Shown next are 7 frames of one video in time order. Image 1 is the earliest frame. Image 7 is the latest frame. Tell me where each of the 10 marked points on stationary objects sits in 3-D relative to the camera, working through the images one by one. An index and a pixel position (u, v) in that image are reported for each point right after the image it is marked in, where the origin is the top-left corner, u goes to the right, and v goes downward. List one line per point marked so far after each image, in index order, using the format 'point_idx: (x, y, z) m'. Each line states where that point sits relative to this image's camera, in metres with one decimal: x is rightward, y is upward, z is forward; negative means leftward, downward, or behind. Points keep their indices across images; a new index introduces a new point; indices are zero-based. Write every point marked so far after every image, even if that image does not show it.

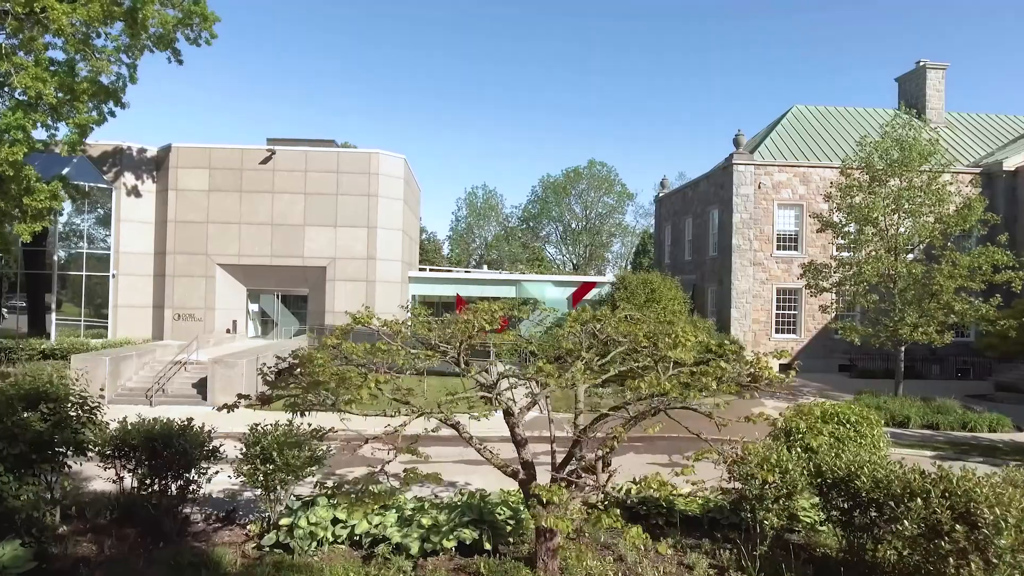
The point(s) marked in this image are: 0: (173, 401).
0: (-9.7, -3.2, +16.1) m
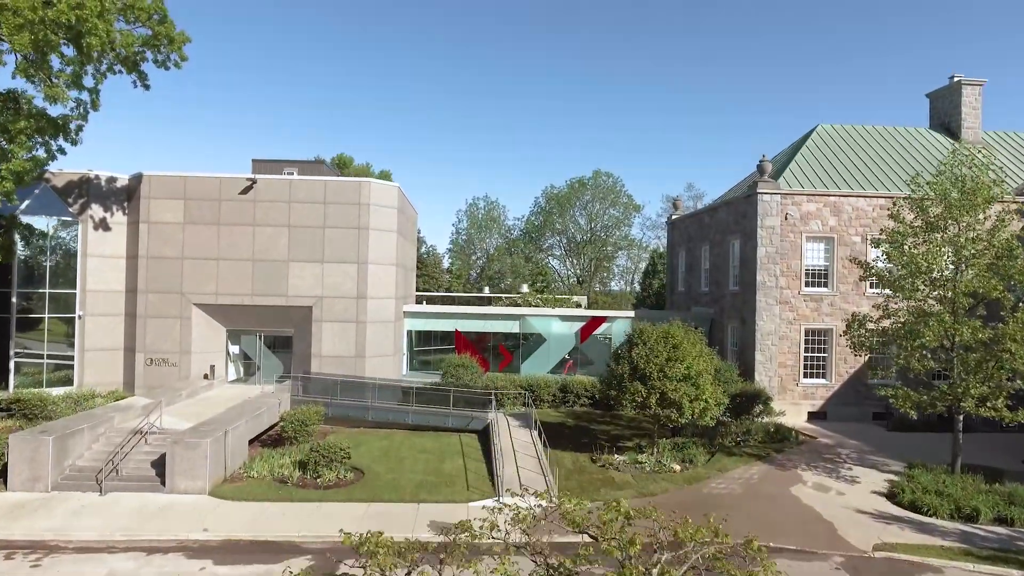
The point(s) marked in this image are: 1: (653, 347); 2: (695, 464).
0: (-9.6, -4.9, +14.0) m
1: (+4.2, -1.8, +16.9) m
2: (+5.5, -5.3, +17.0) m
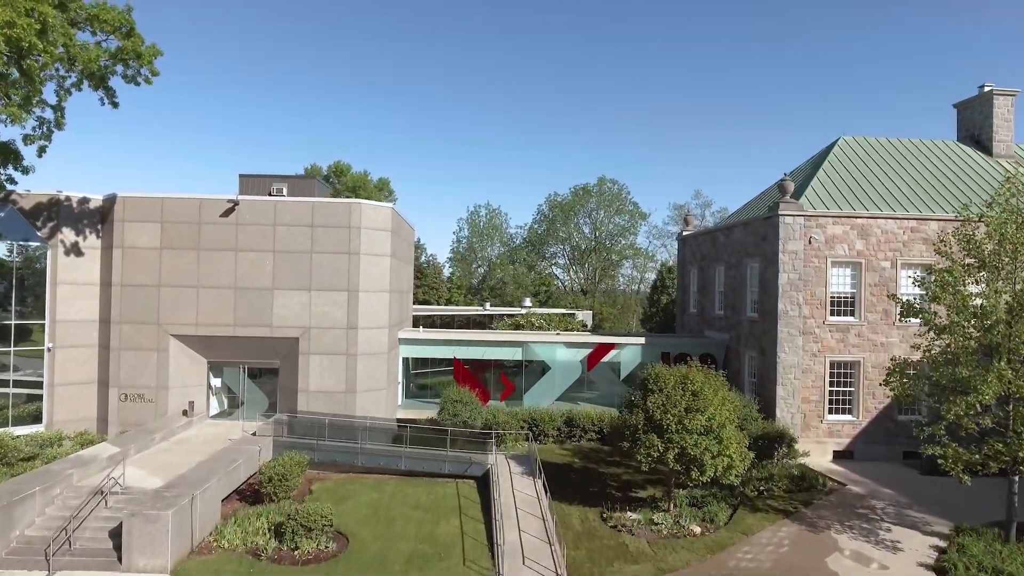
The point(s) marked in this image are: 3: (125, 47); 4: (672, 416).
0: (-9.5, -6.0, +12.4) m
1: (+4.3, -2.9, +15.2) m
2: (+5.6, -6.4, +15.4) m
3: (-11.3, +7.1, +16.5) m
4: (+4.2, -3.4, +14.9) m
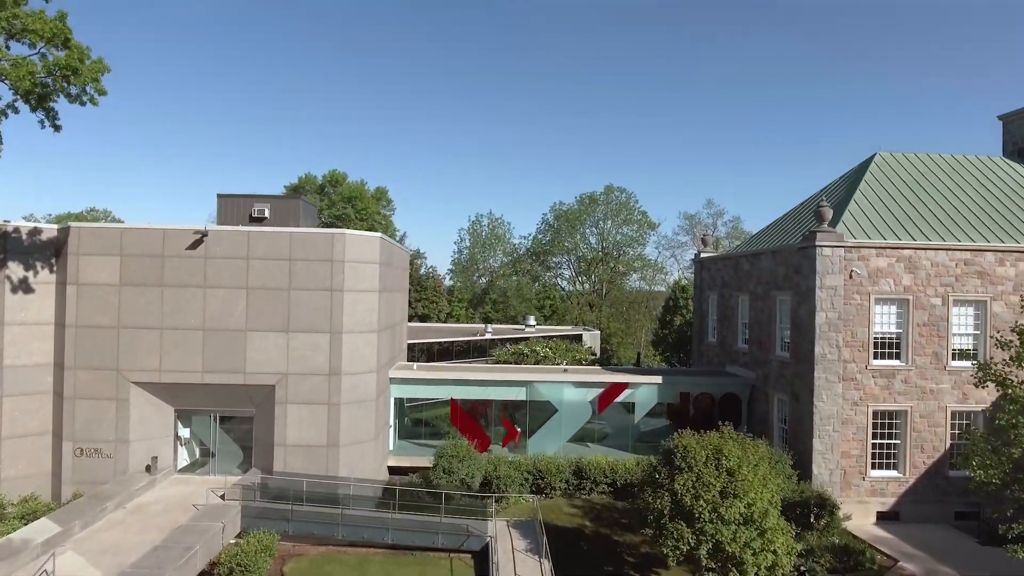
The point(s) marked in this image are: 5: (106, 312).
0: (-9.5, -7.4, +10.1) m
1: (+4.3, -4.3, +12.9) m
2: (+5.6, -7.8, +13.0) m
3: (-11.2, +5.7, +14.2) m
4: (+4.3, -4.7, +12.5) m
5: (-13.3, -0.8, +18.5) m
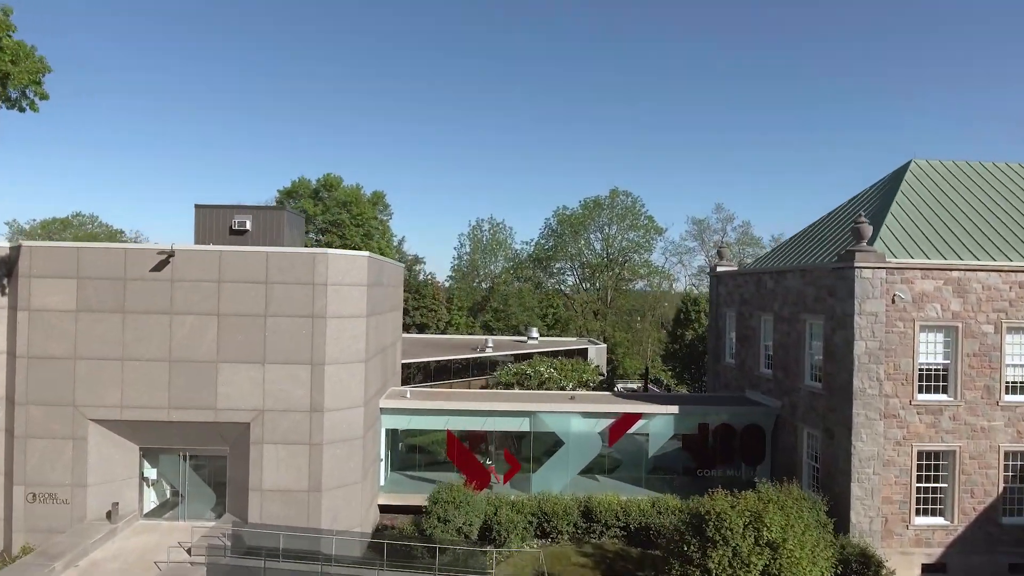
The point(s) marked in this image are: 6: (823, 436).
0: (-9.4, -8.2, +8.1) m
1: (+4.4, -5.0, +10.9) m
2: (+5.7, -8.6, +11.0) m
3: (-11.1, +4.9, +12.2) m
4: (+4.3, -5.5, +10.5) m
5: (-13.2, -1.5, +16.5) m
6: (+10.1, -4.8, +18.4) m
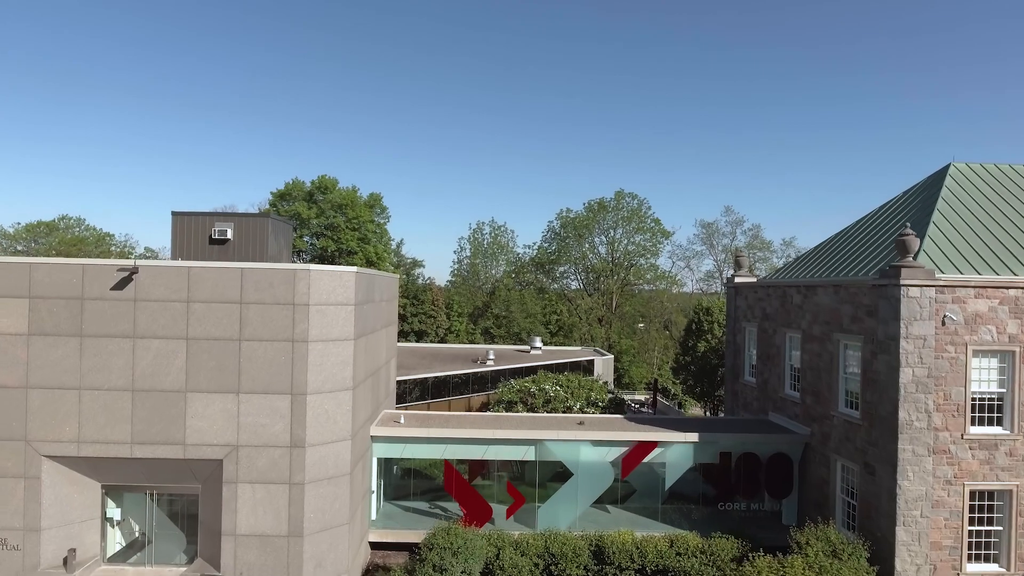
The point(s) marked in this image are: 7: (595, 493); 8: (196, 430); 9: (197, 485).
0: (-9.3, -8.7, +6.4) m
1: (+4.5, -5.6, +9.1) m
2: (+5.8, -9.1, +9.2) m
3: (-11.0, +4.4, +10.4) m
4: (+4.4, -6.1, +8.7) m
5: (-13.1, -2.1, +14.7) m
6: (+10.2, -5.4, +16.6) m
7: (+2.8, -7.0, +19.2) m
8: (-8.3, -3.7, +14.8) m
9: (-8.6, -5.4, +15.5) m
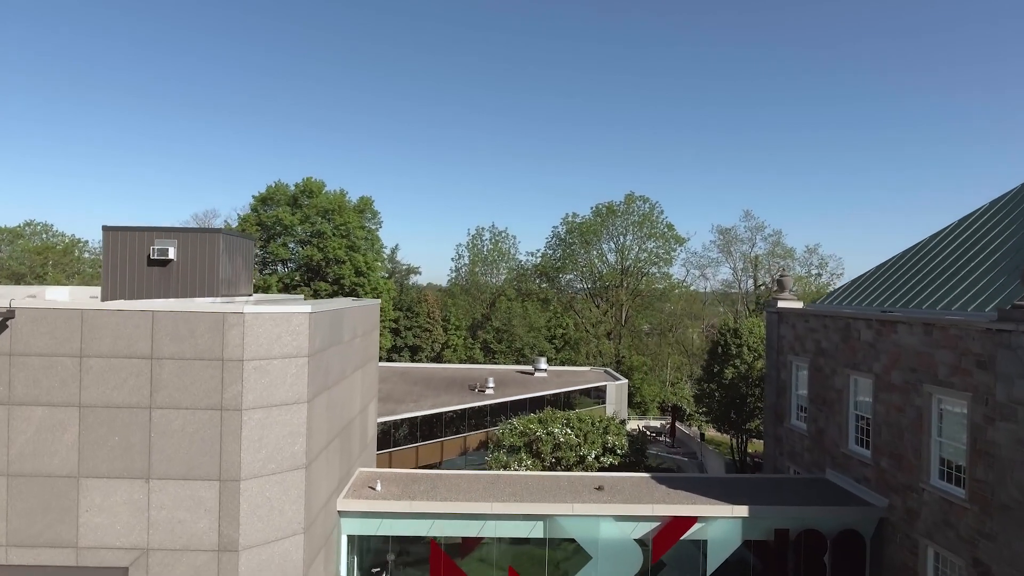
0: (-9.3, -9.7, +2.6) m
1: (+4.6, -6.6, +5.3) m
2: (+5.9, -10.1, +5.4) m
3: (-11.0, +3.4, +6.7) m
4: (+4.5, -7.1, +4.9) m
5: (-13.0, -3.1, +11.0) m
6: (+10.3, -6.3, +12.8) m
7: (+2.9, -7.9, +15.4) m
8: (-8.2, -4.7, +11.0) m
9: (-8.6, -6.4, +11.7) m
